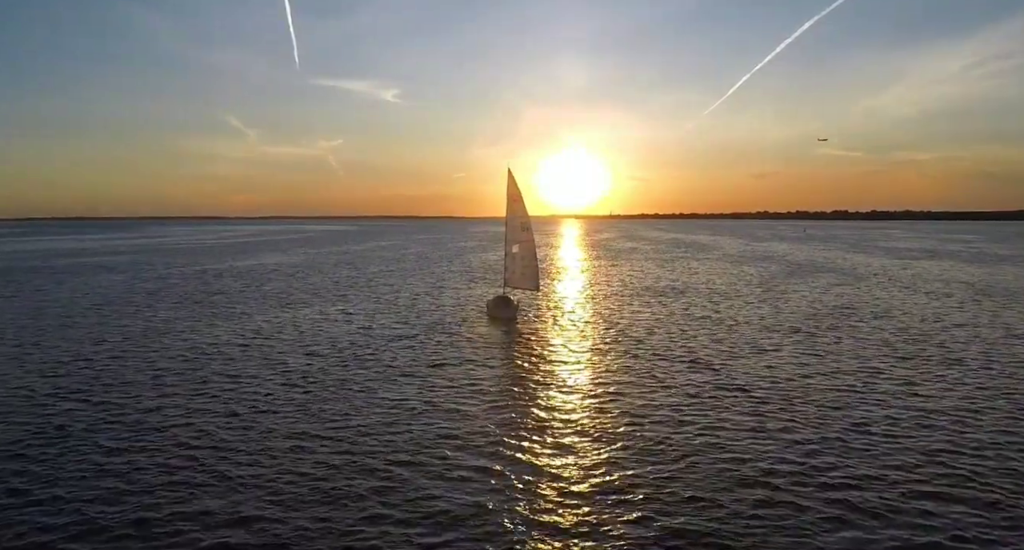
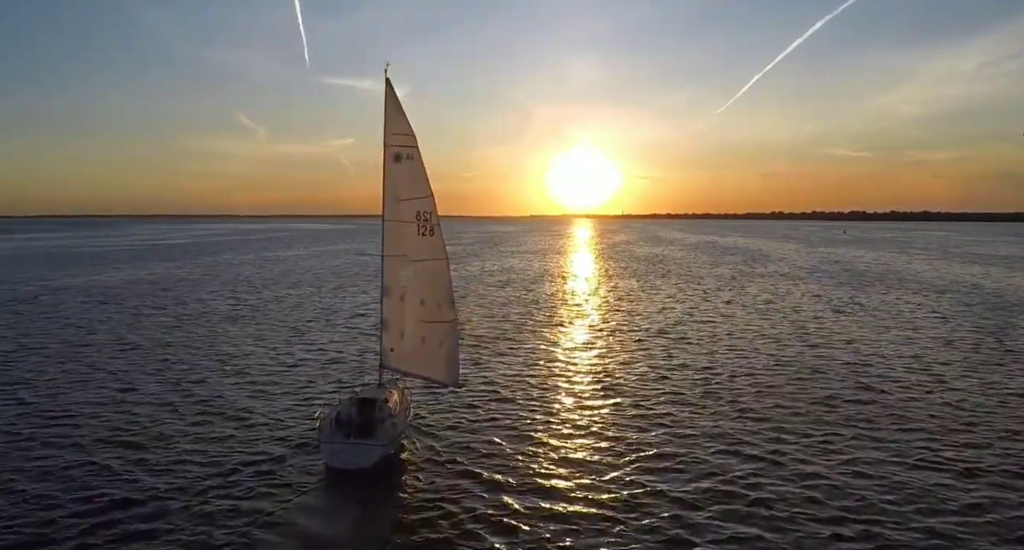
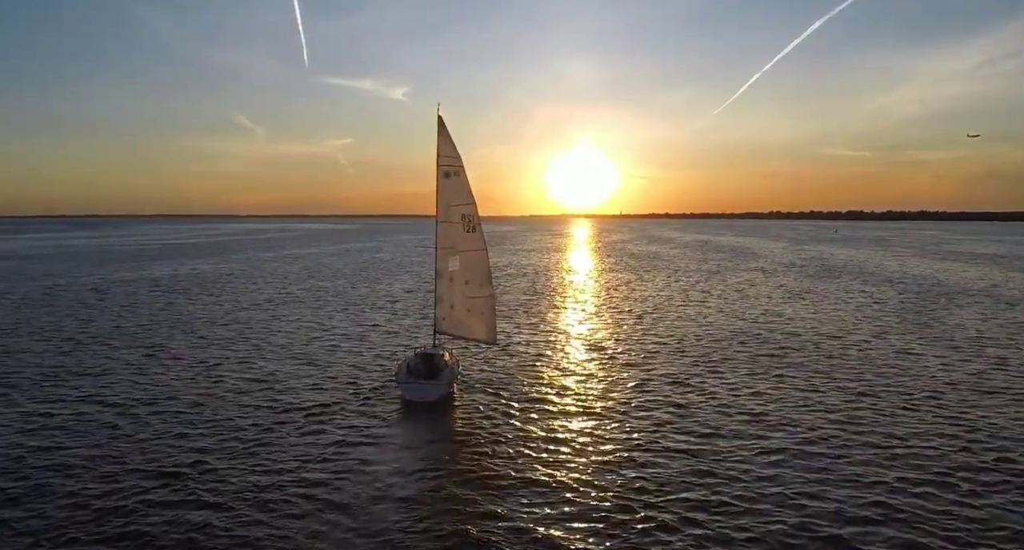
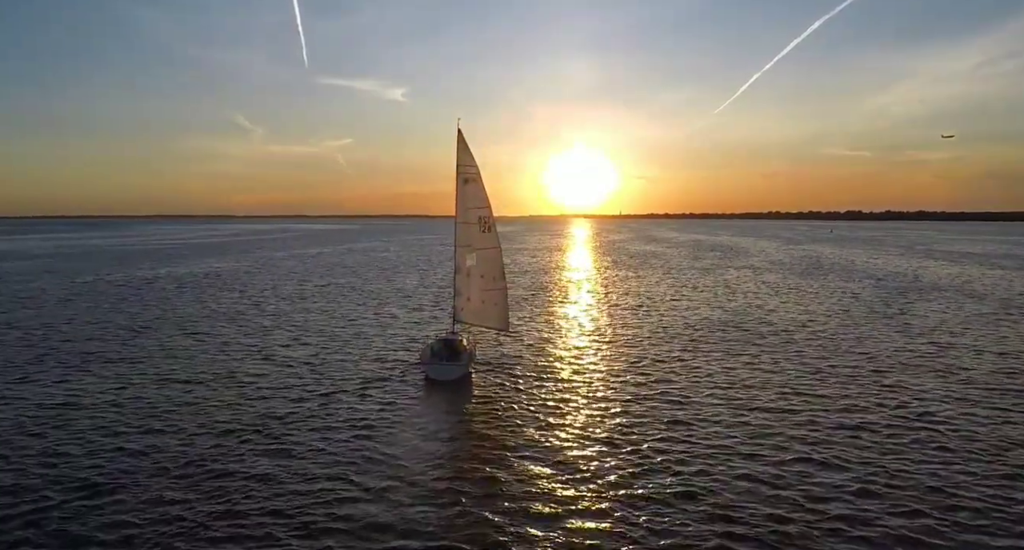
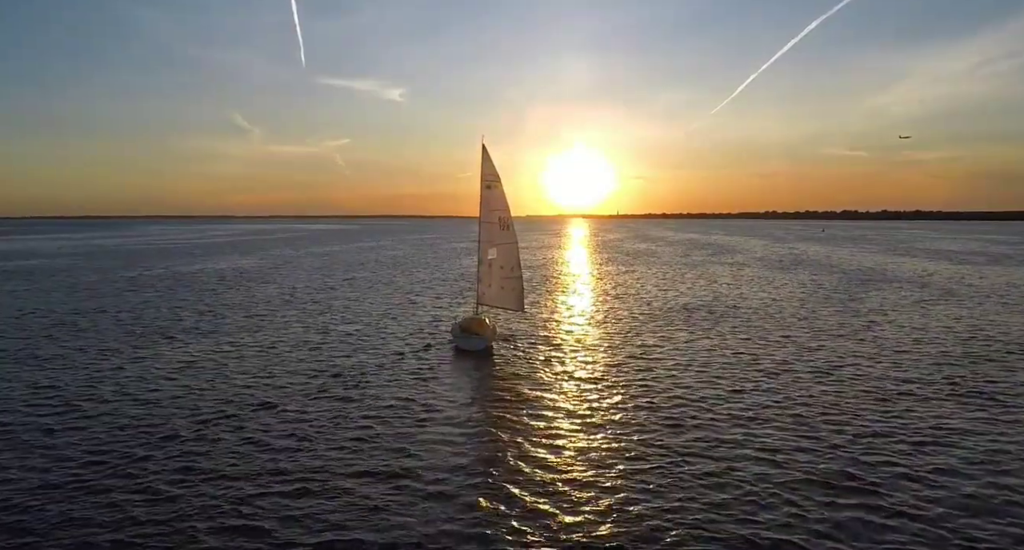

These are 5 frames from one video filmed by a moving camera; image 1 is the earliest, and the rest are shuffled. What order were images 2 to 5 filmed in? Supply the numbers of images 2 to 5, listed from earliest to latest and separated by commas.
5, 4, 3, 2
